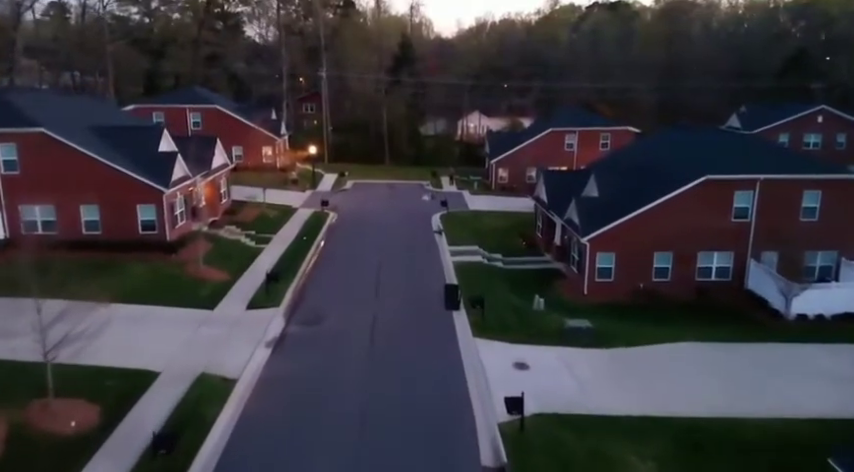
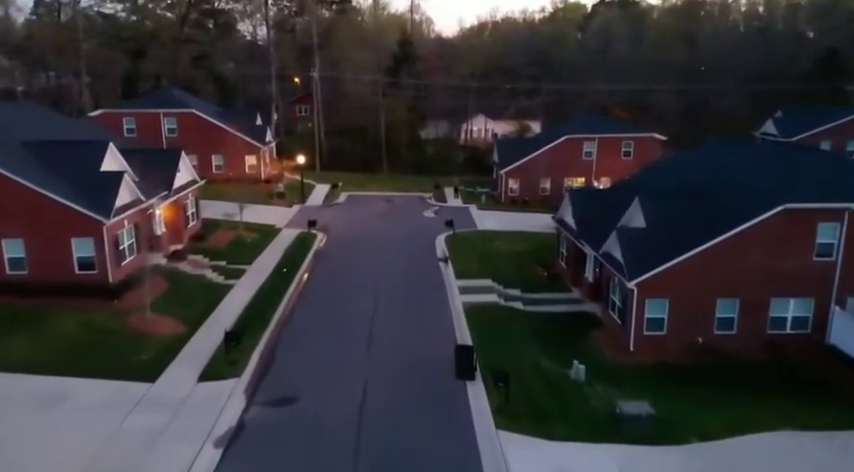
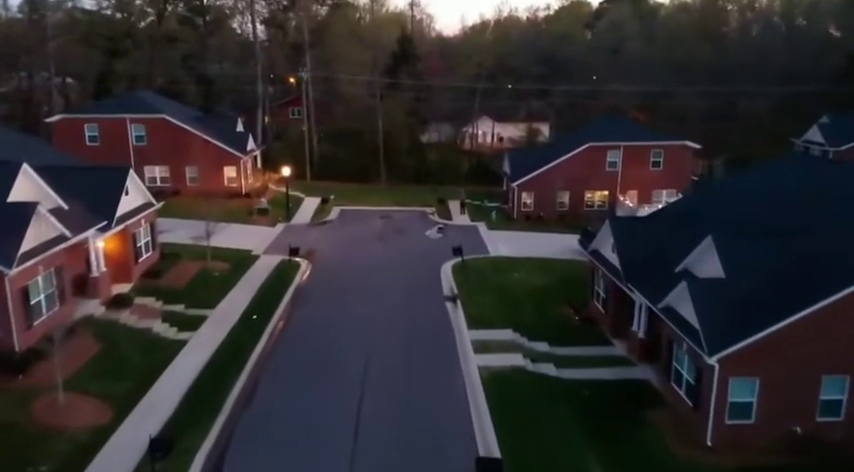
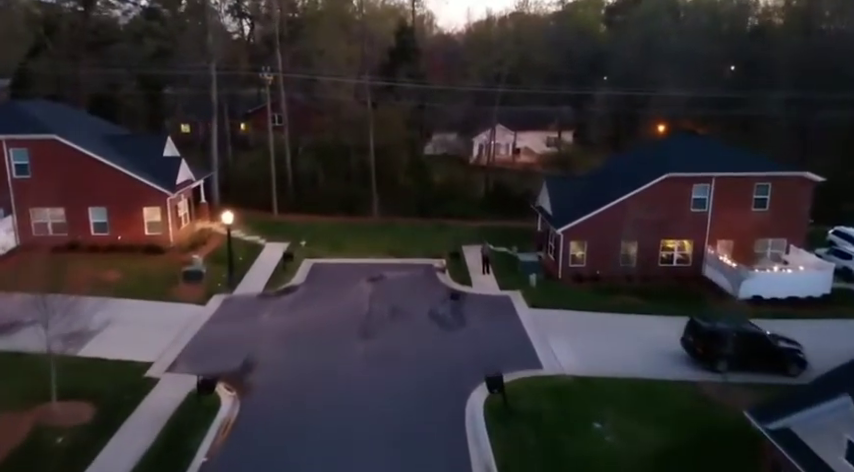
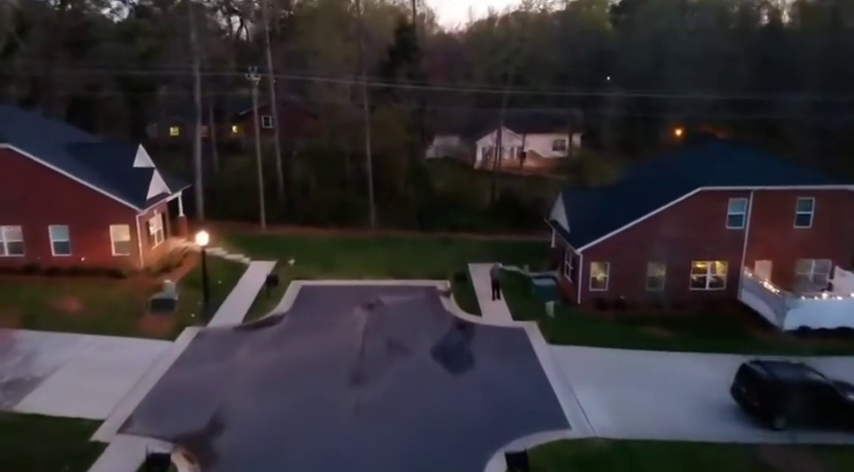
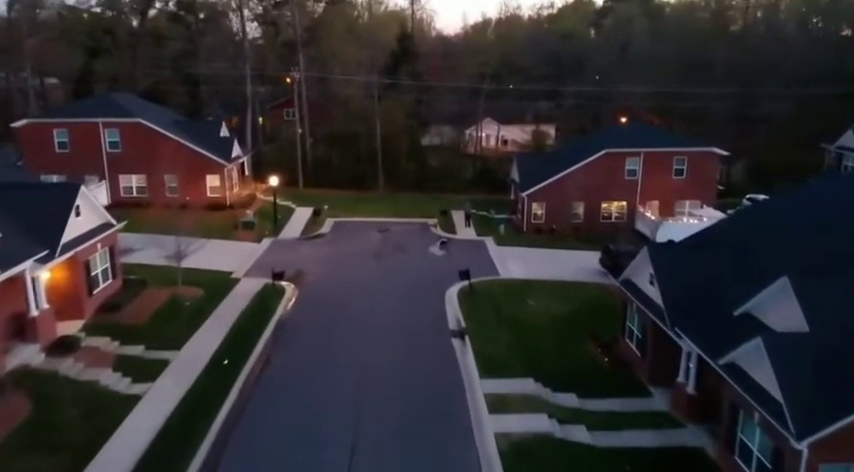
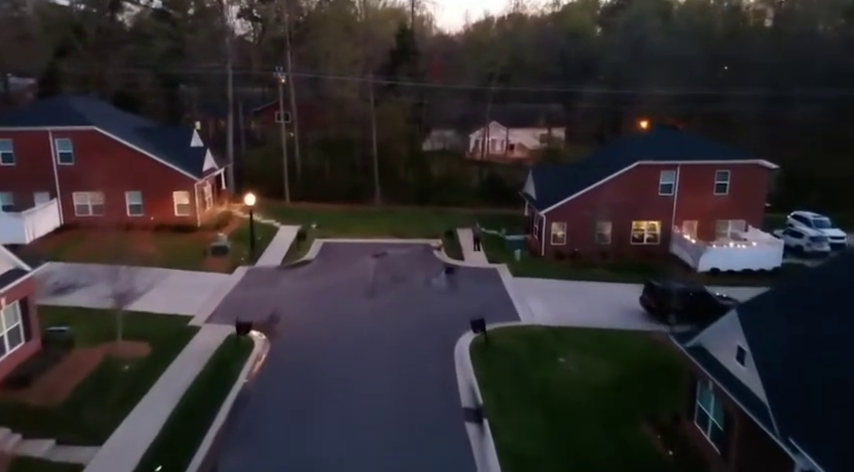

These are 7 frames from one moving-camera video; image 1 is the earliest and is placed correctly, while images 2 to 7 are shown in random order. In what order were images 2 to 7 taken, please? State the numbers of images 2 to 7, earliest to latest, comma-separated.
2, 3, 6, 7, 4, 5
